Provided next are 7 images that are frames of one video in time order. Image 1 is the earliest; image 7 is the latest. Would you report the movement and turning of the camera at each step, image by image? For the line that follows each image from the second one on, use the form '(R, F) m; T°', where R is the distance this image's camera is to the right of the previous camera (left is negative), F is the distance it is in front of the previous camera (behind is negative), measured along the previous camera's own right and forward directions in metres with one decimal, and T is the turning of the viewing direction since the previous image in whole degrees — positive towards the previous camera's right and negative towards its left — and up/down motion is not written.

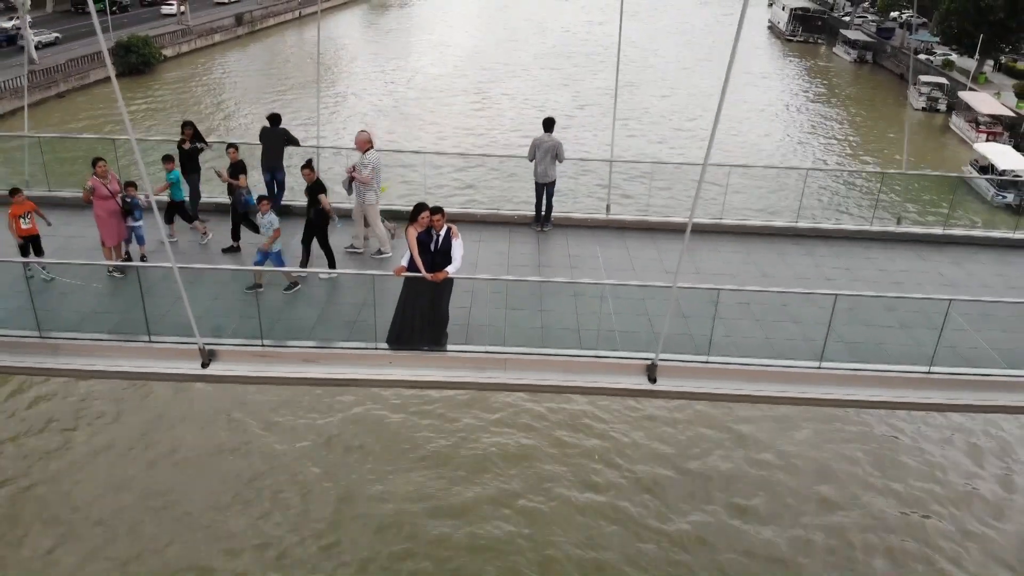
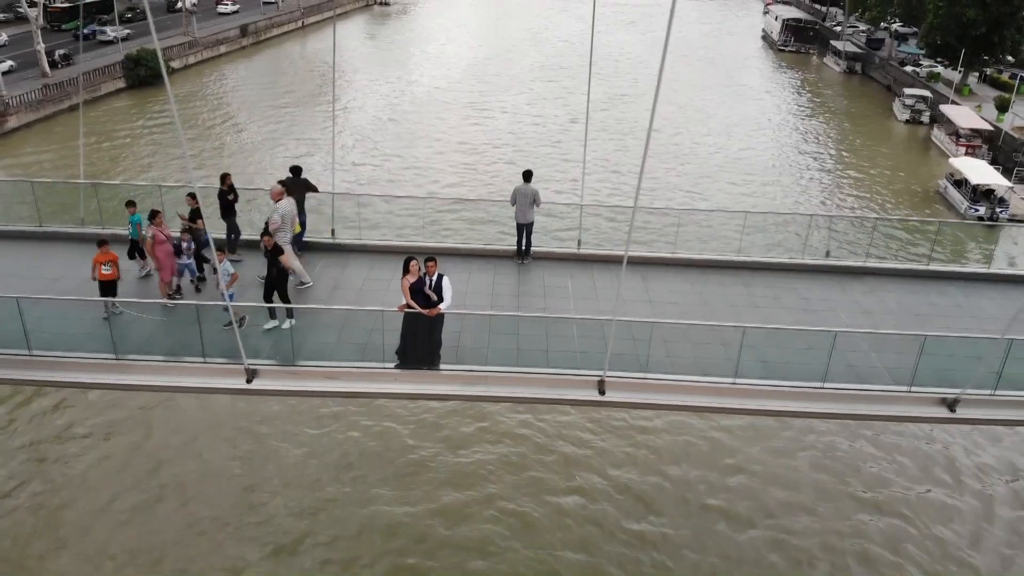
(+0.1, -1.0) m; 0°
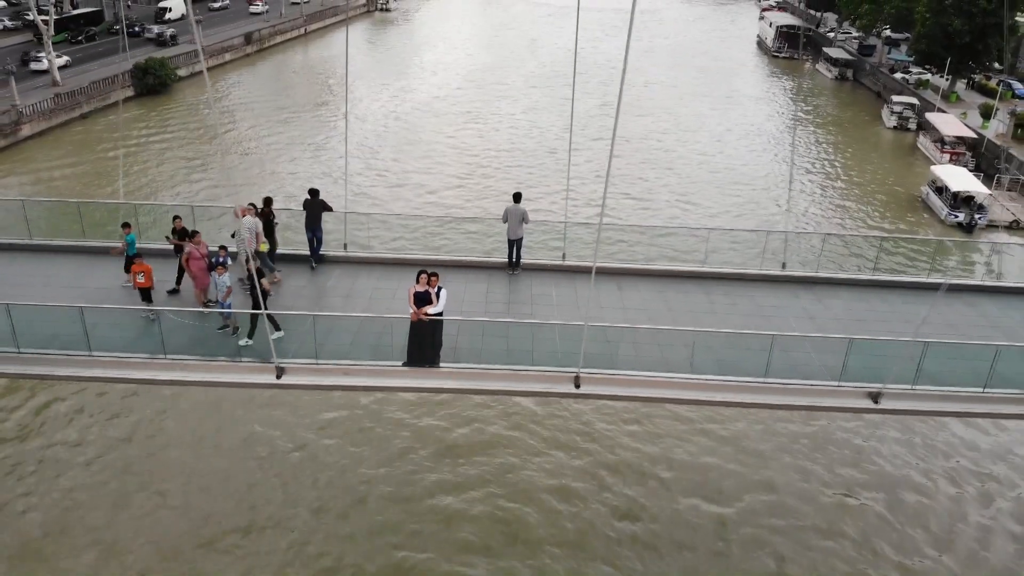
(+0.1, -0.9) m; 0°
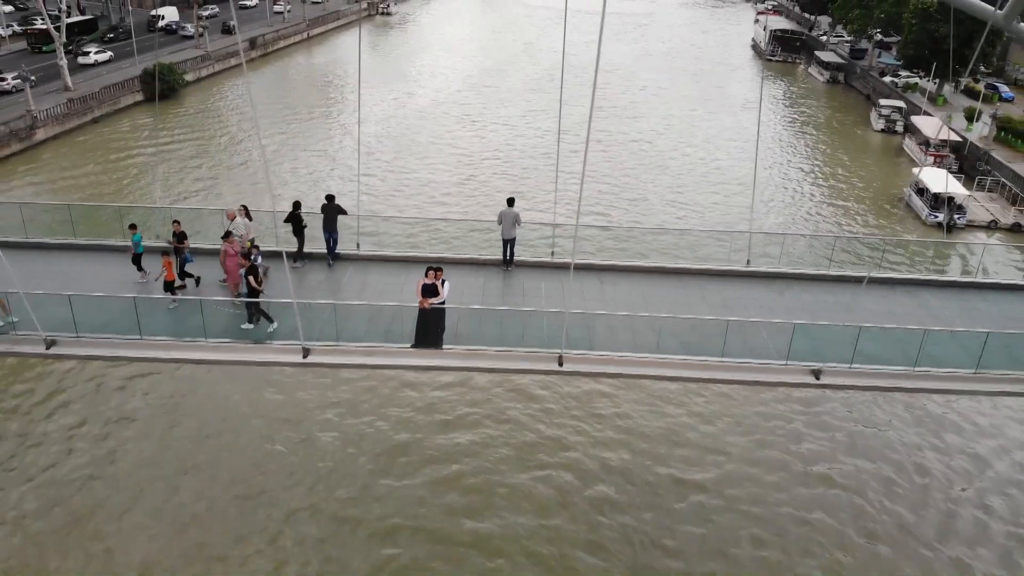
(+0.1, -1.0) m; 0°
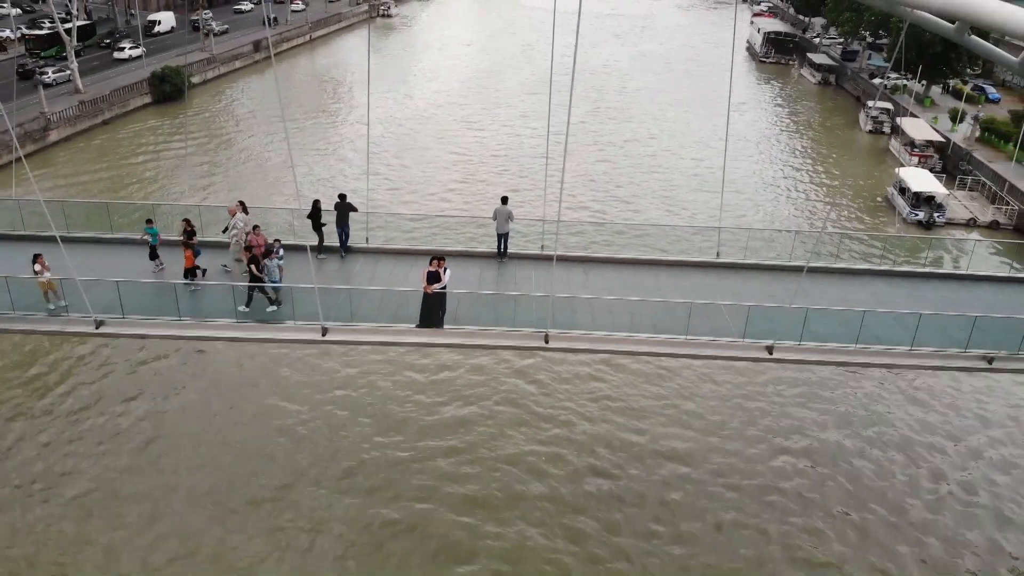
(+0.1, -1.0) m; 0°
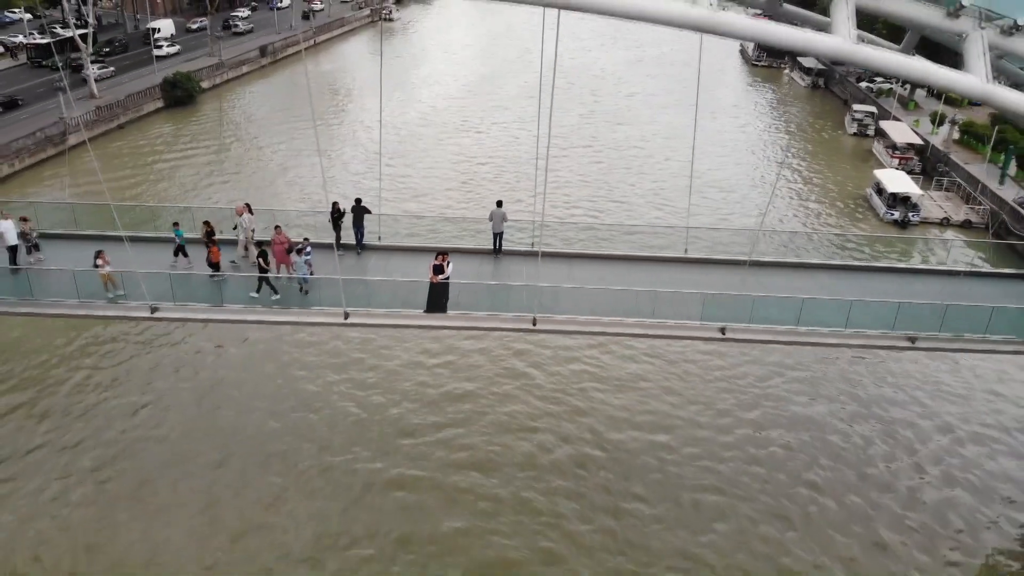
(+0.1, -1.4) m; 0°
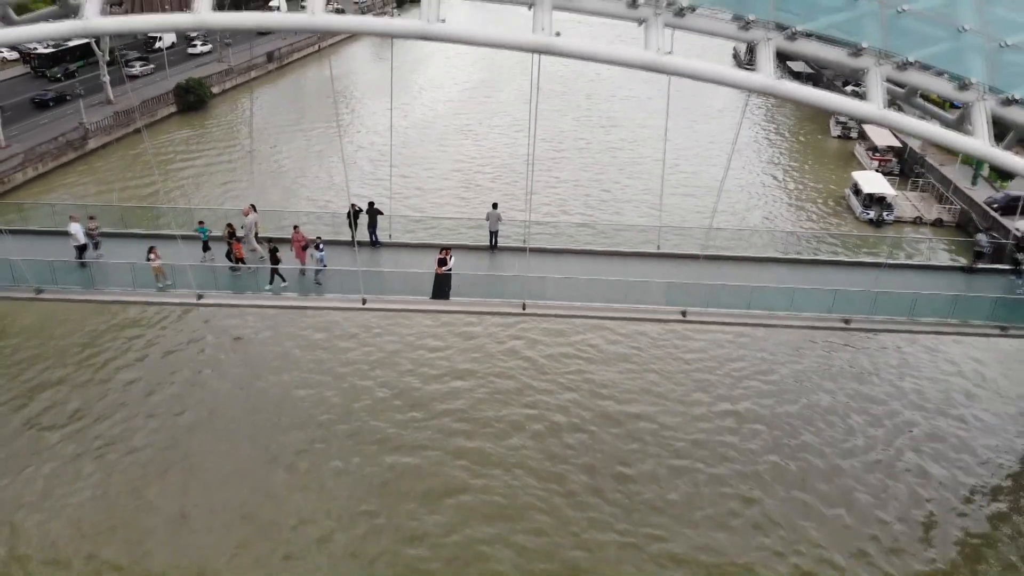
(+0.1, -1.7) m; 0°
